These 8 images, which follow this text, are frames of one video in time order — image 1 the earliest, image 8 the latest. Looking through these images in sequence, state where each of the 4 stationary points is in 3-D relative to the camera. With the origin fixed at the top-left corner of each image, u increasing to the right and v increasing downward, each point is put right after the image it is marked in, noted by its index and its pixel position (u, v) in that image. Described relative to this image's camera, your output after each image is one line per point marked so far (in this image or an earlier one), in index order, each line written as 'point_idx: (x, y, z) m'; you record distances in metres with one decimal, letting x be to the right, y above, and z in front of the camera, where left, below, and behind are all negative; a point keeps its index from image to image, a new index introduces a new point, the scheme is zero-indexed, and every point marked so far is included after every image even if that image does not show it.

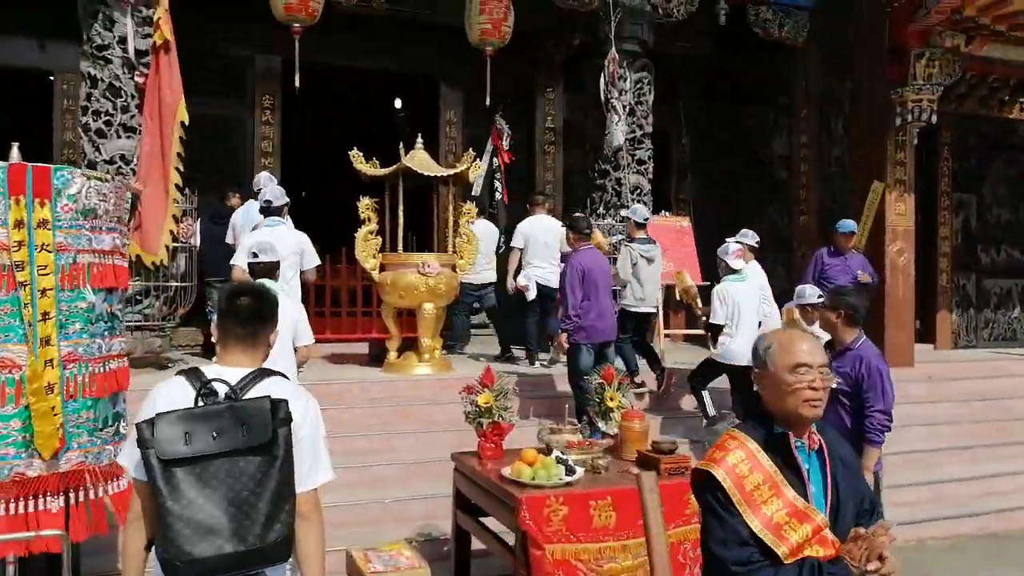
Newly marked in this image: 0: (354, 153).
0: (-1.3, +1.1, +6.4) m
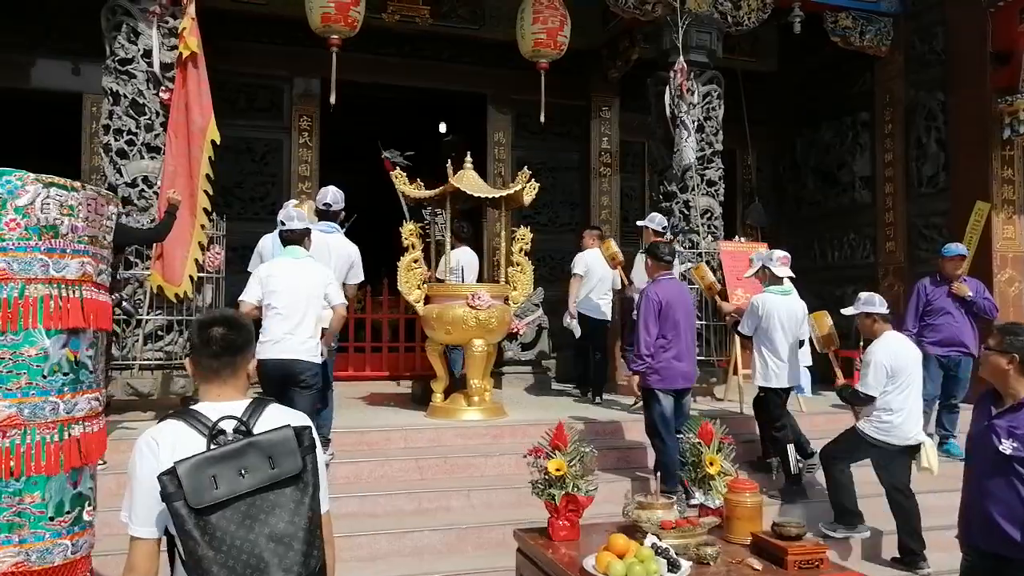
0: (-0.8, +0.9, +5.8) m
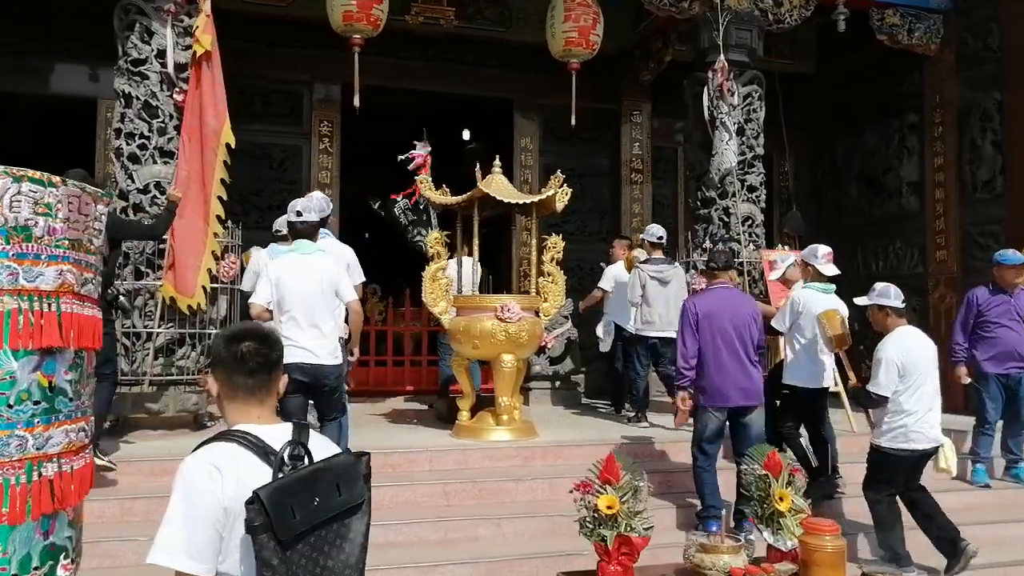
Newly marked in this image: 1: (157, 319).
0: (-0.6, +0.8, +5.5) m
1: (-2.4, -0.2, +5.3) m
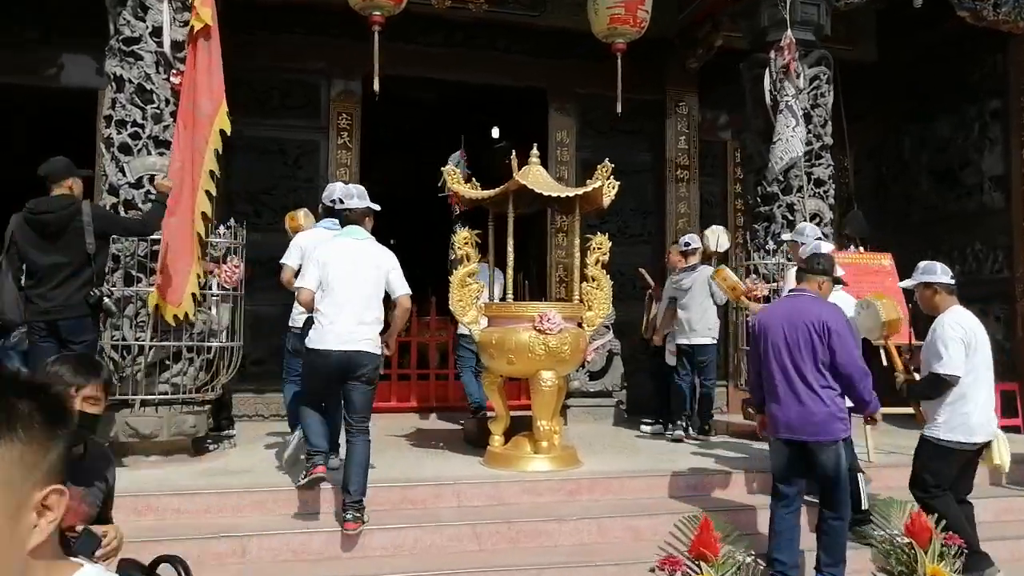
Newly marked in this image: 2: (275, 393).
0: (-0.4, +0.7, +4.8) m
1: (-2.1, -0.2, +4.7) m
2: (-2.1, -0.9, +7.0) m
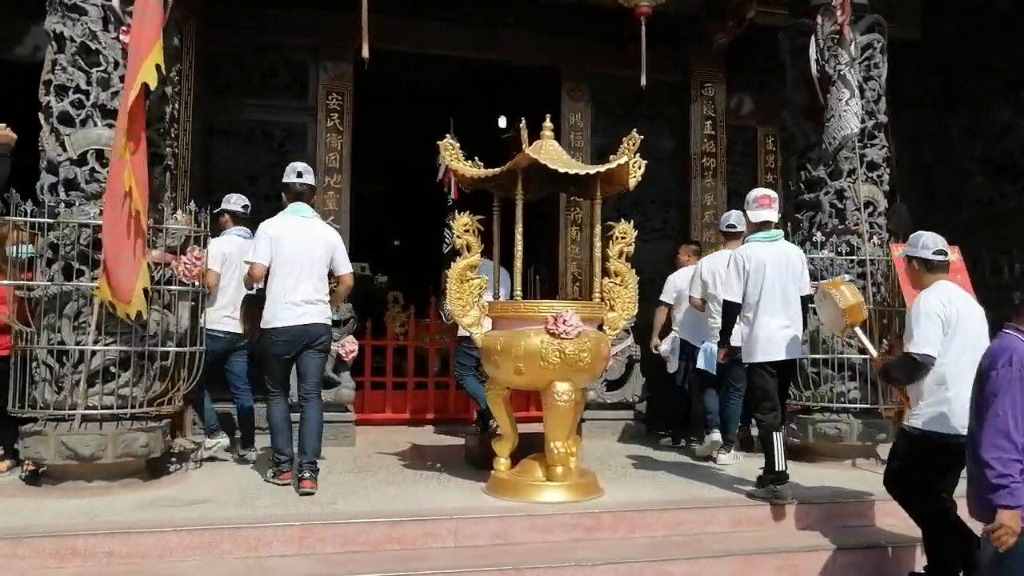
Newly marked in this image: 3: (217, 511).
0: (-0.3, +0.8, +4.1) m
1: (-2.1, -0.2, +4.0) m
2: (-2.0, -0.9, +6.2) m
3: (-1.3, -1.0, +3.6) m
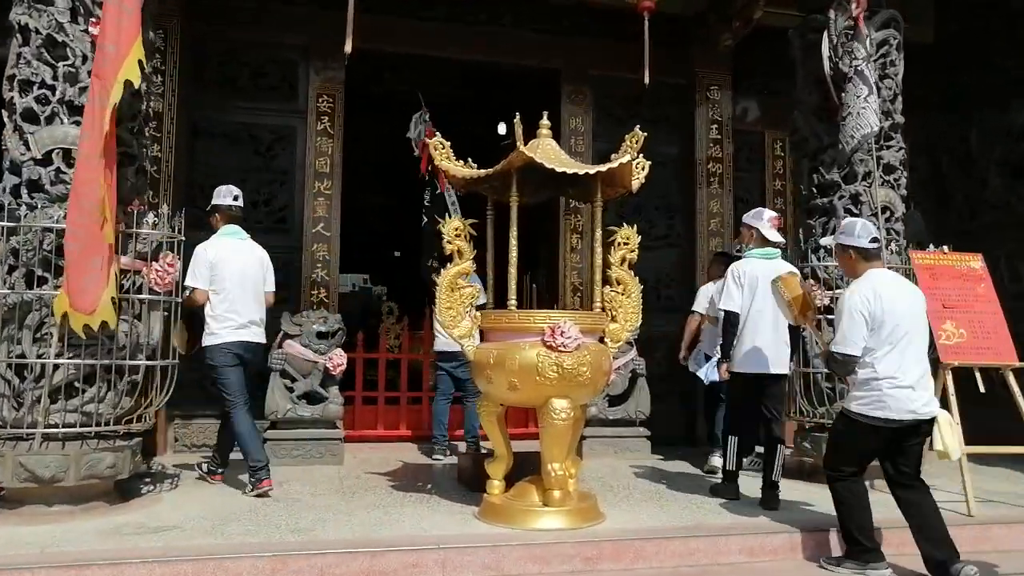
0: (-0.4, +0.7, +3.8) m
1: (-2.1, -0.3, +3.7) m
2: (-2.0, -1.0, +6.0) m
3: (-1.4, -1.0, +3.3) m
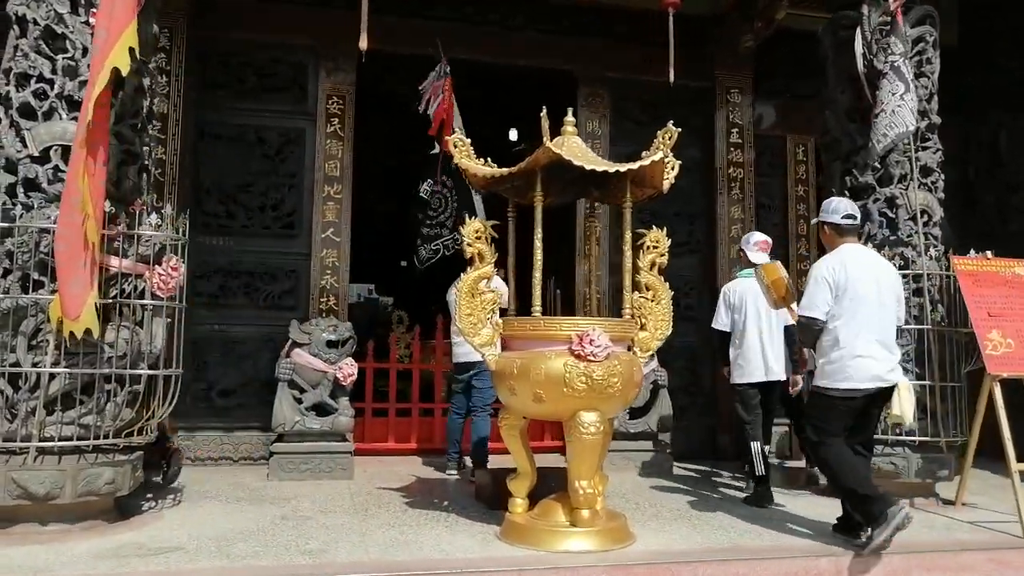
0: (-0.3, +0.7, +3.6) m
1: (-2.0, -0.3, +3.5) m
2: (-1.9, -1.0, +5.7) m
3: (-1.3, -1.1, +3.1) m
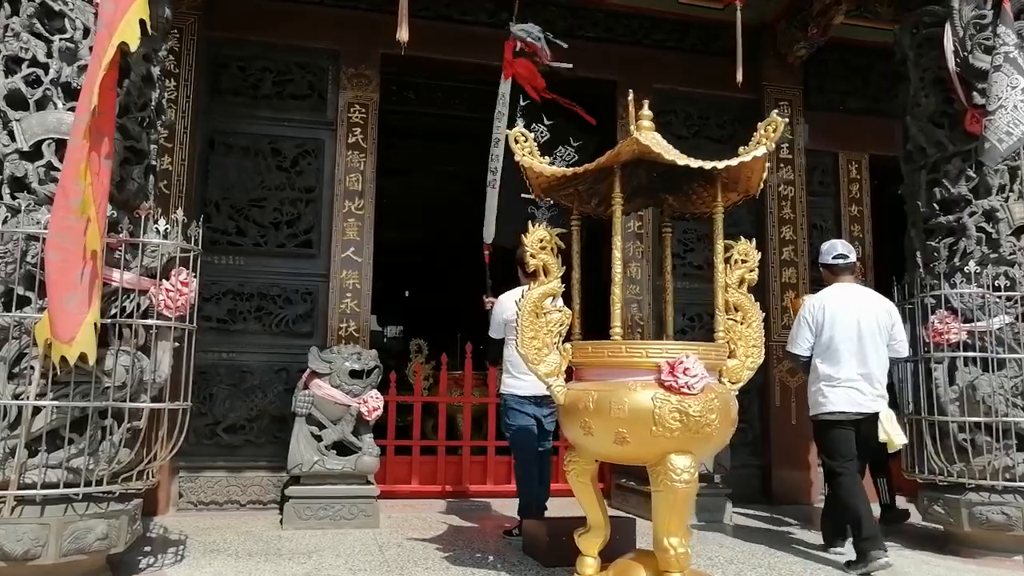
0: (0.0, +0.6, +3.1) m
1: (-1.7, -0.3, +2.9) m
2: (-1.7, -1.2, +5.1) m
3: (-1.0, -1.1, +2.5) m
